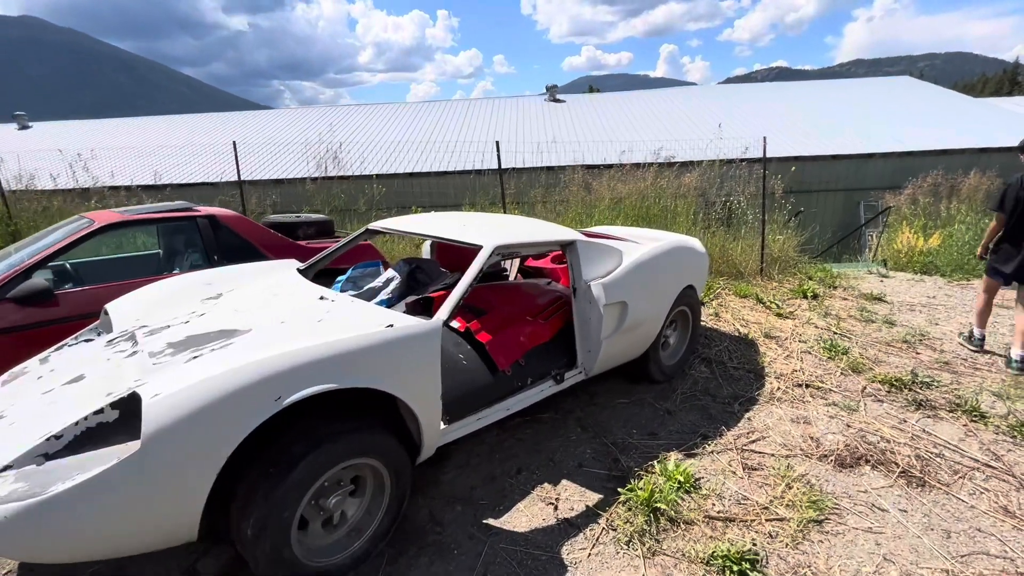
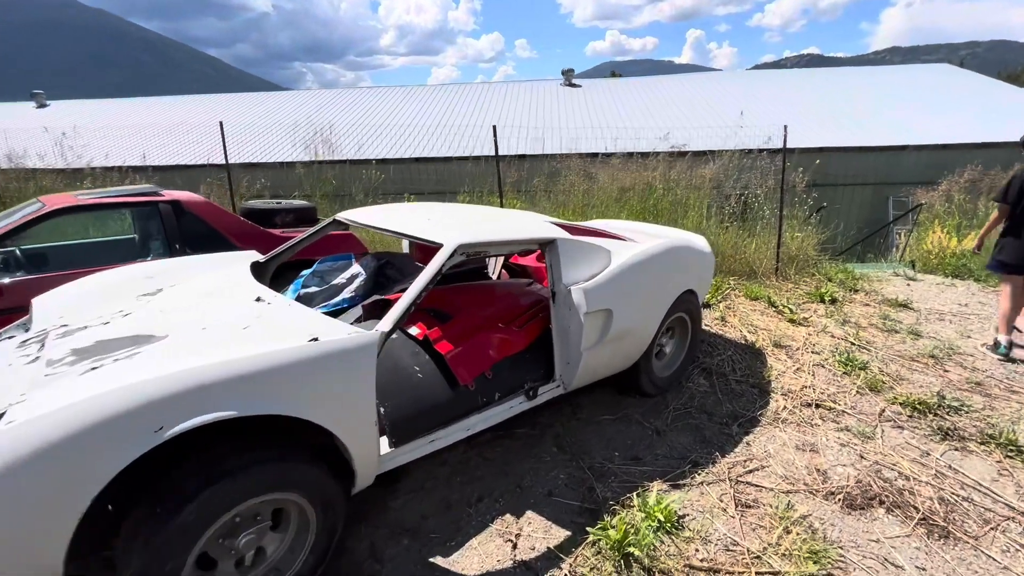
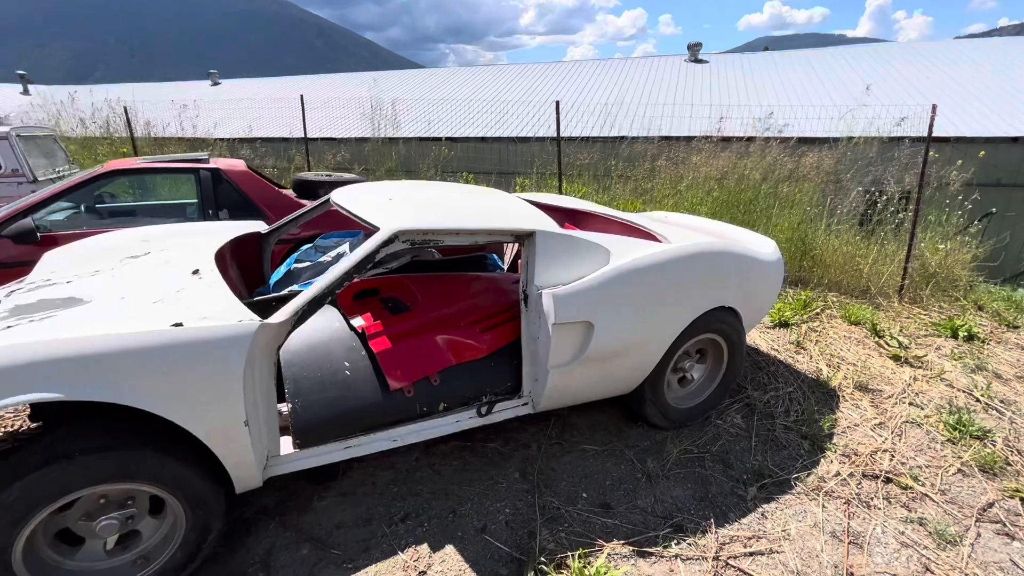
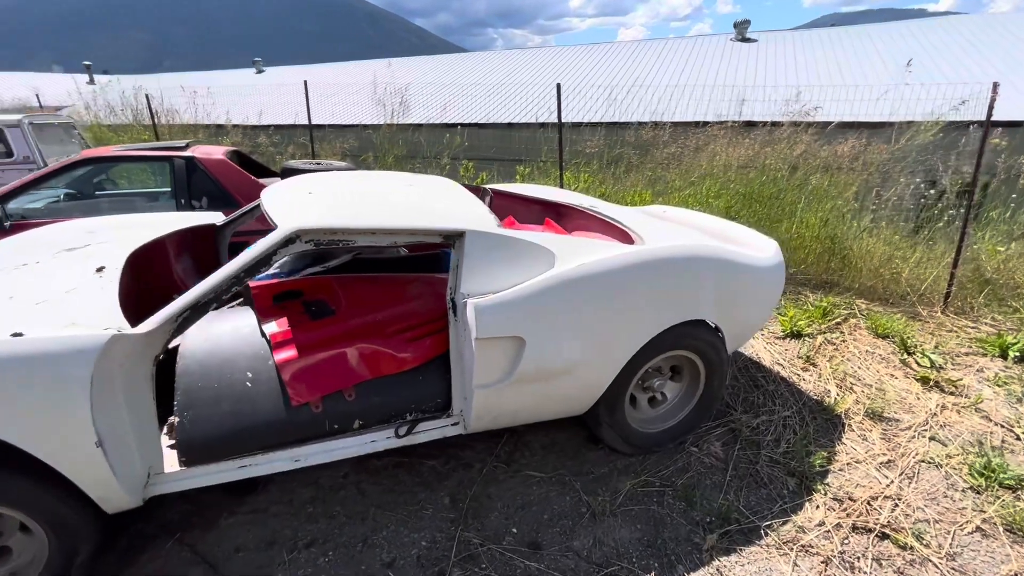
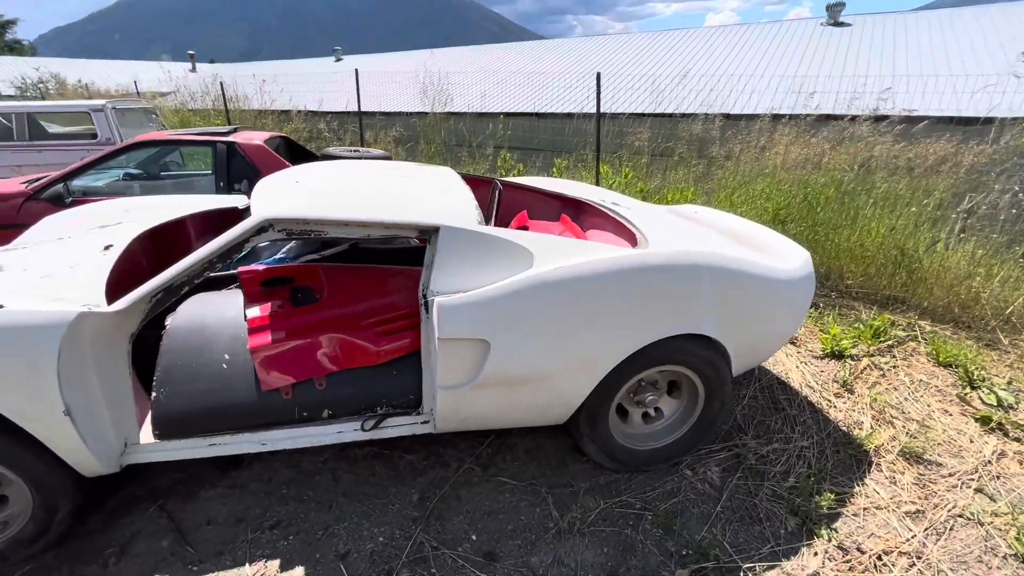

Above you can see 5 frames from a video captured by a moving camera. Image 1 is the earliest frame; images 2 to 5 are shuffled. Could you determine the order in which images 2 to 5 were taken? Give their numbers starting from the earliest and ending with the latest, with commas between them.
2, 3, 4, 5
